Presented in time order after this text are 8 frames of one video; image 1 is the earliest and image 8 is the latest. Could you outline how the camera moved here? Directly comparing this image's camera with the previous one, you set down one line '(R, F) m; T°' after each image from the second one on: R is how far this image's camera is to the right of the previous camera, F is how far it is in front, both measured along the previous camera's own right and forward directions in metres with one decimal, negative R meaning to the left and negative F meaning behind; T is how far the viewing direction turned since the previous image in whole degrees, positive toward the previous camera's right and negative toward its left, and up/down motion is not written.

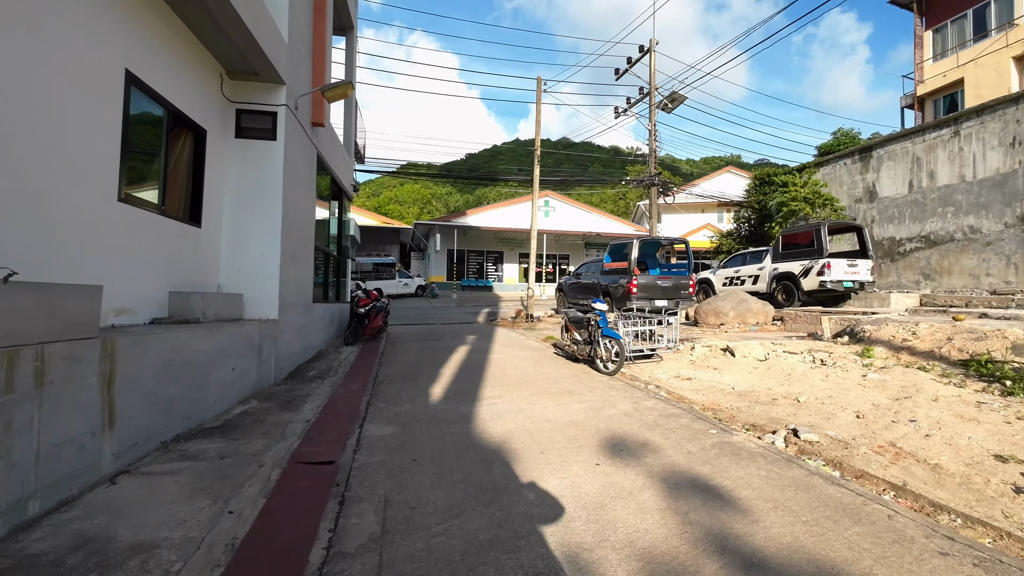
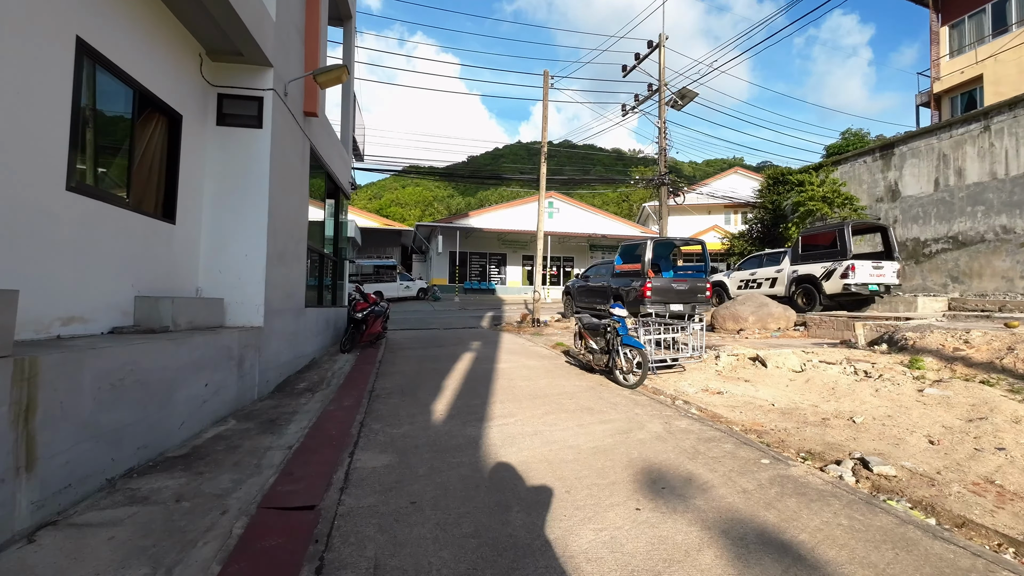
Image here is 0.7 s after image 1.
(-0.1, +0.7) m; 0°
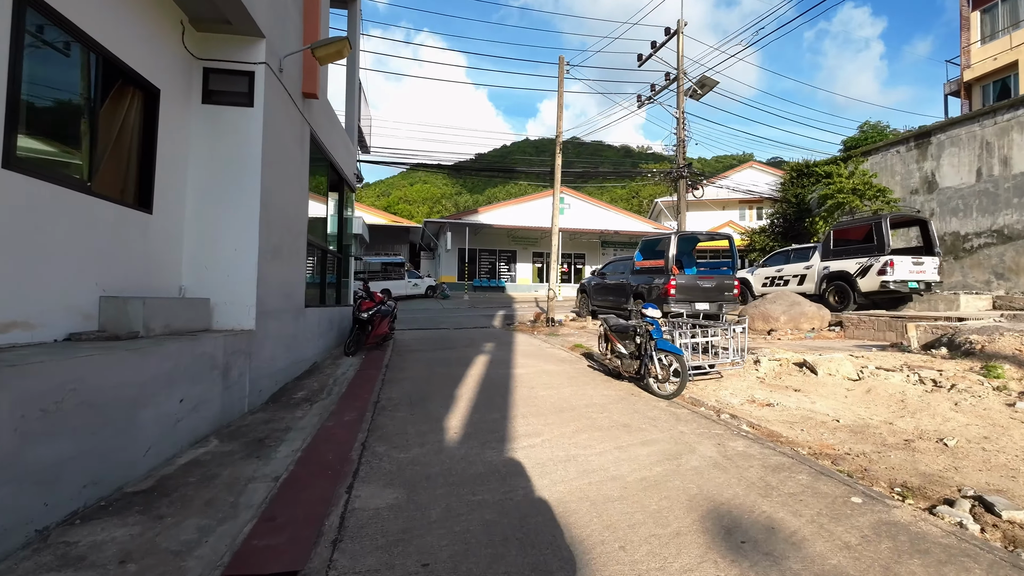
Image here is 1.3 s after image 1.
(-0.2, +0.7) m; -1°
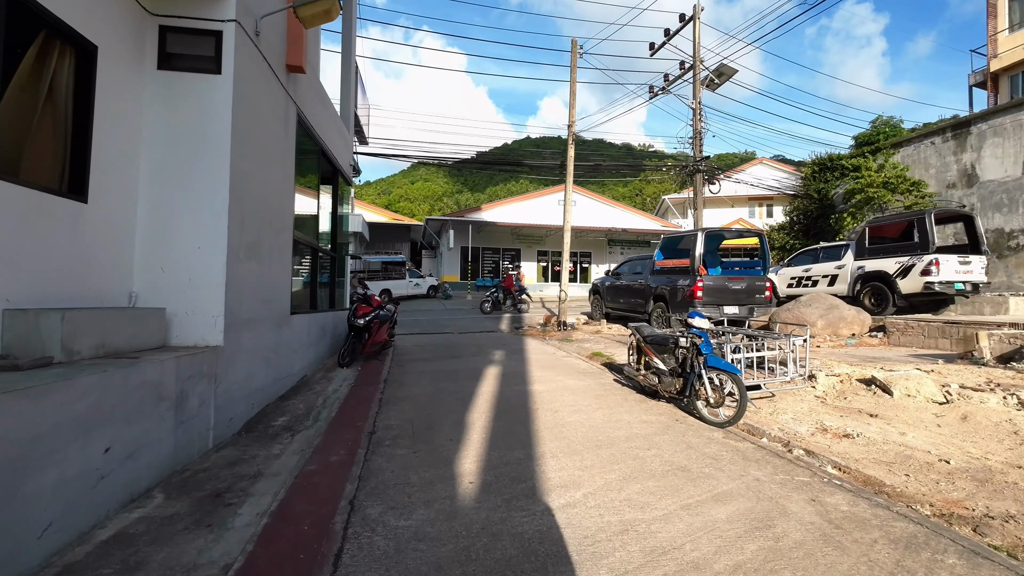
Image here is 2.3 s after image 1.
(-0.2, +0.9) m; 0°
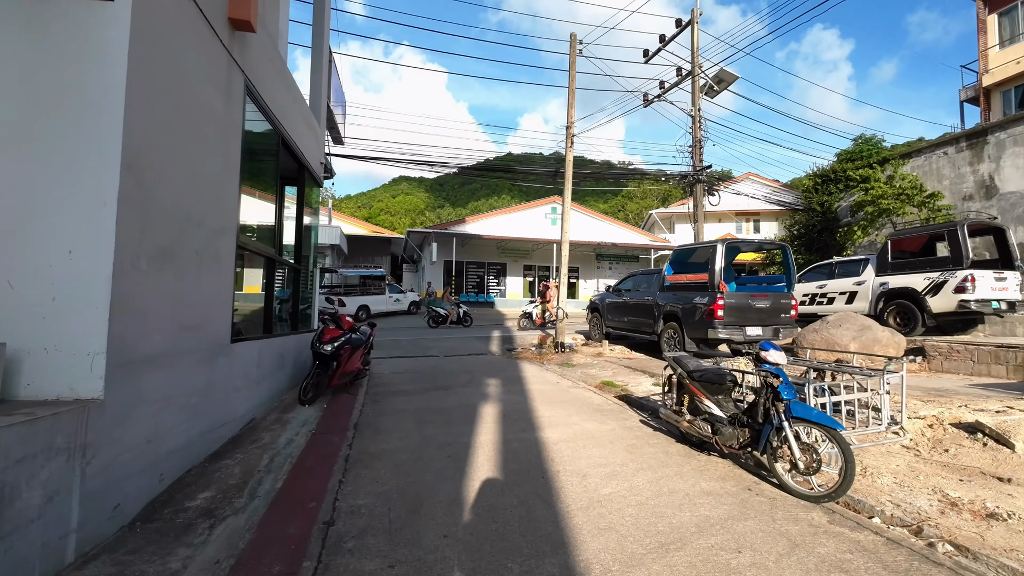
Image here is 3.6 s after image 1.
(-0.3, +1.3) m; +2°
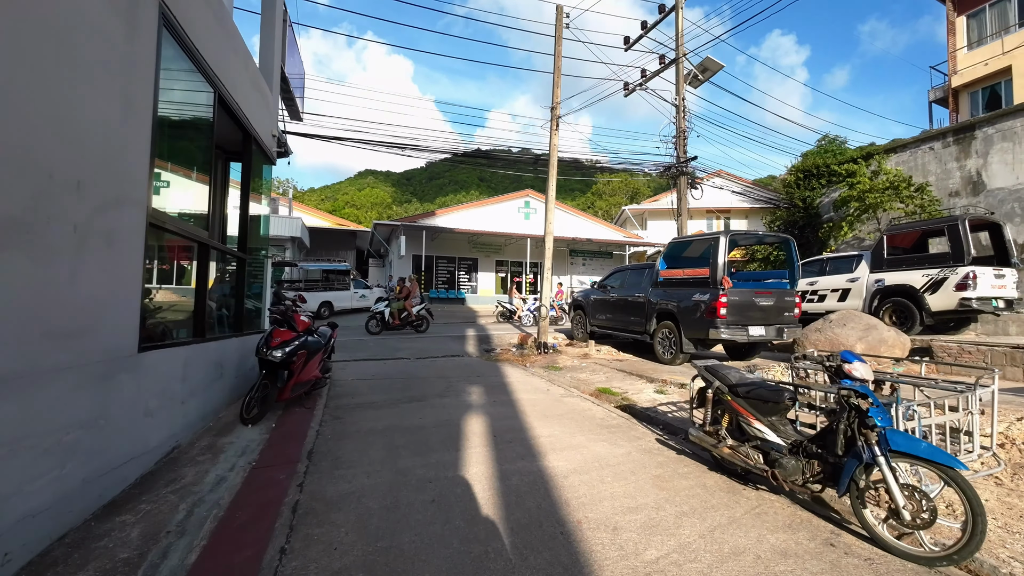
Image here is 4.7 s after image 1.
(-0.2, +1.0) m; +4°
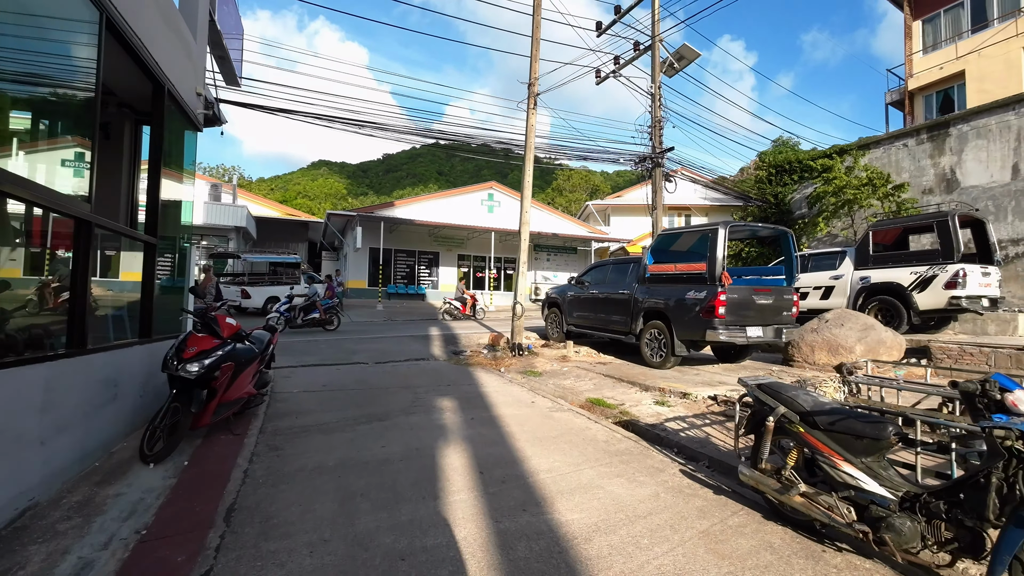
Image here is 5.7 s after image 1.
(-0.3, +1.0) m; +5°
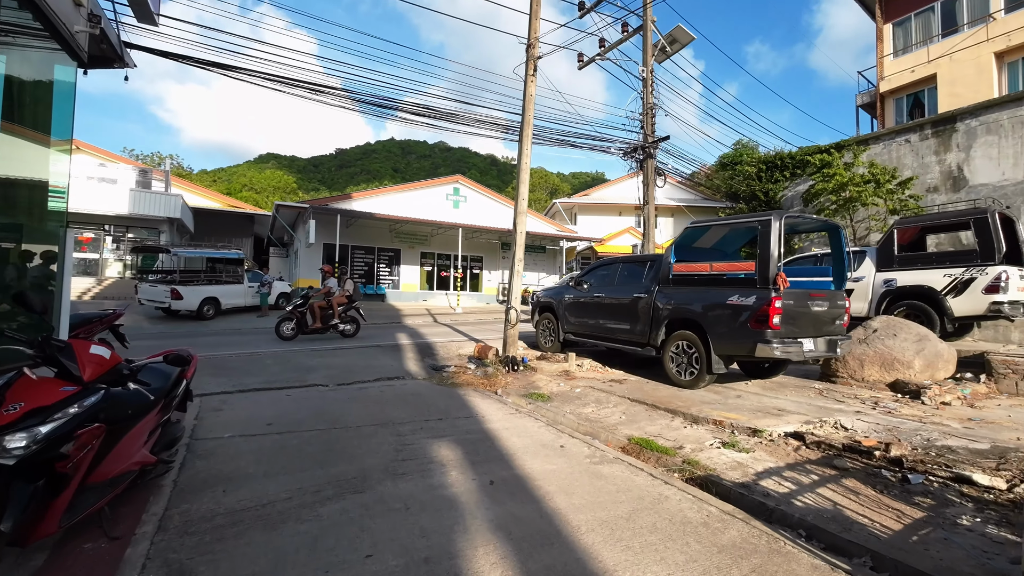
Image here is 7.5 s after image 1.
(-0.6, +1.6) m; +5°
